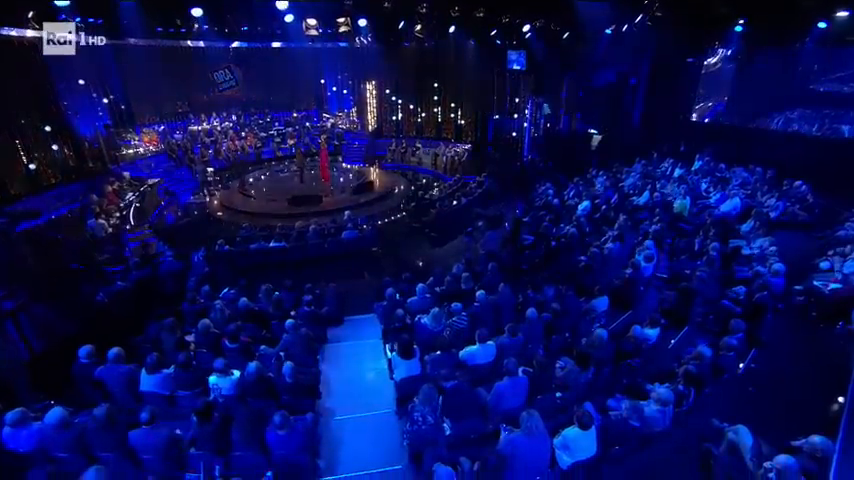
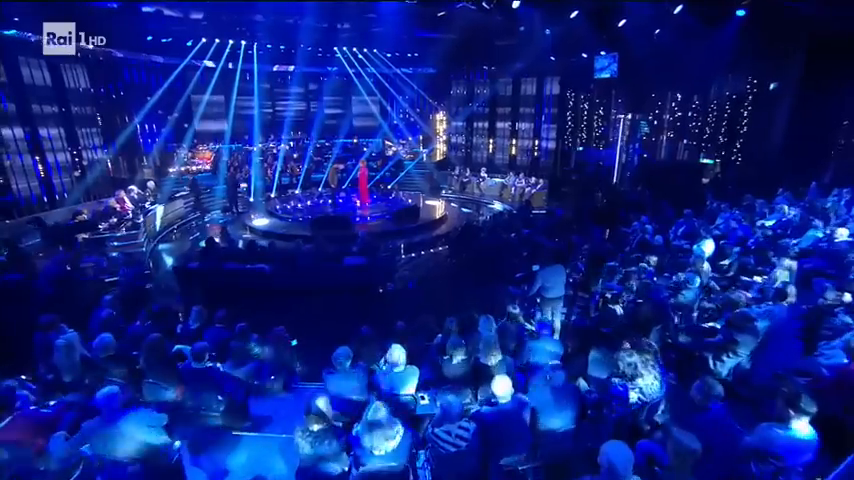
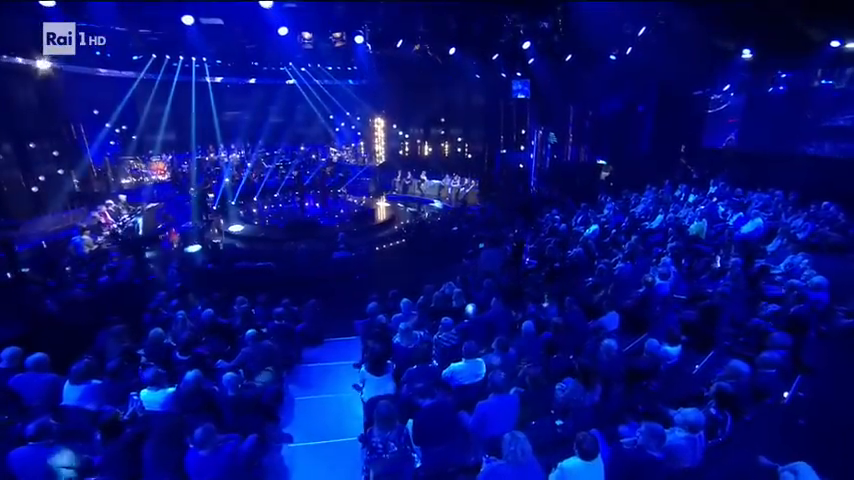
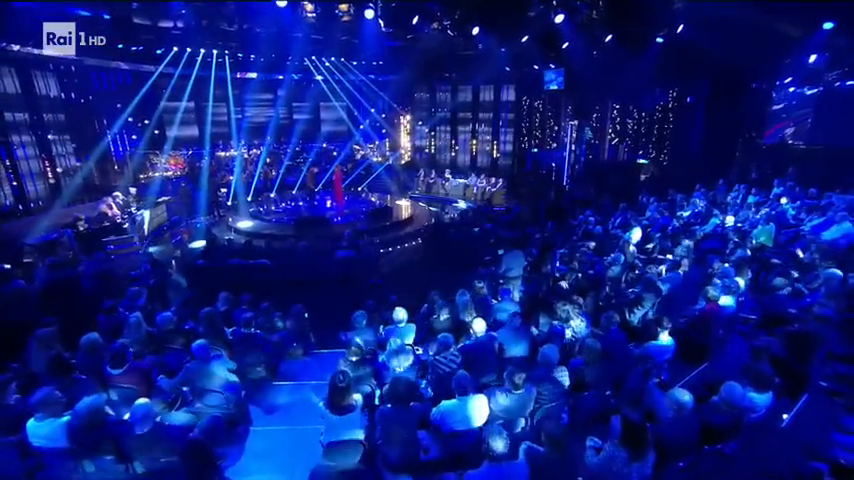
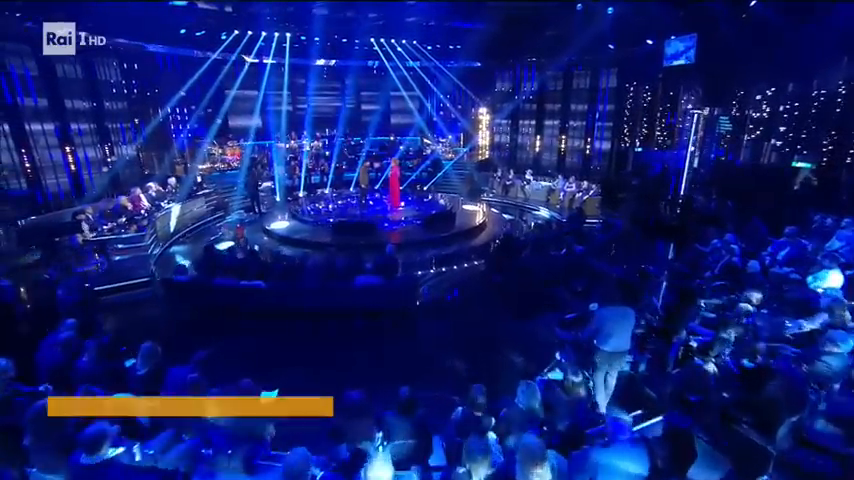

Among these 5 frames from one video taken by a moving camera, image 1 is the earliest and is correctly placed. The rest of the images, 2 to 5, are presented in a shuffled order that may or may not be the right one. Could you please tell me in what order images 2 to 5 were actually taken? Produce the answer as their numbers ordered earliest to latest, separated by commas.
3, 4, 2, 5
